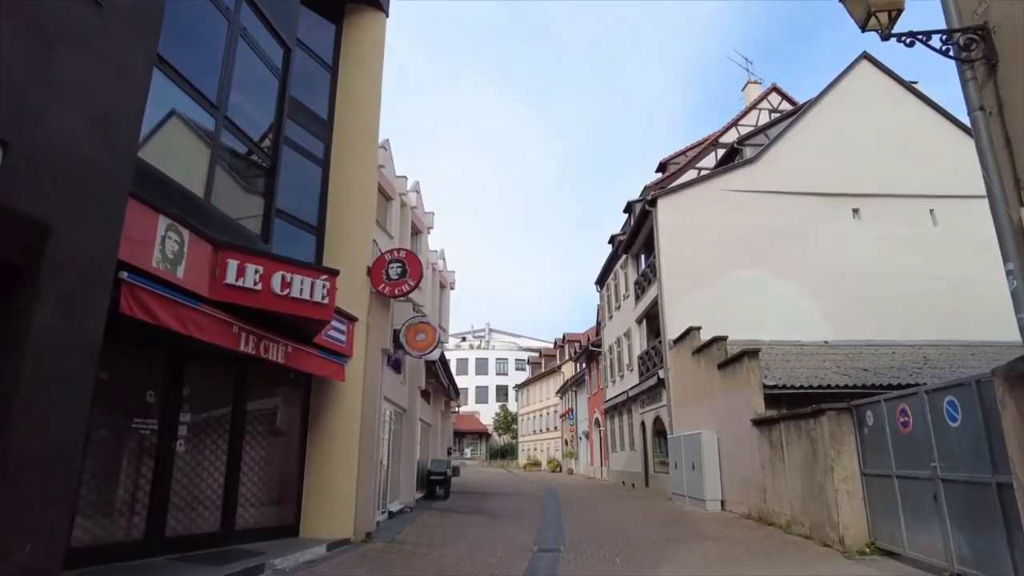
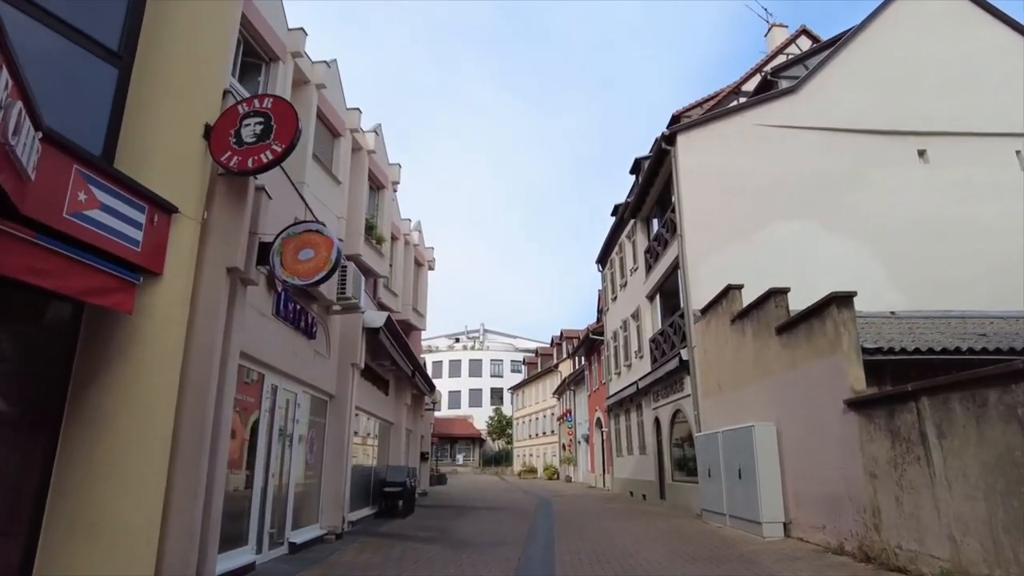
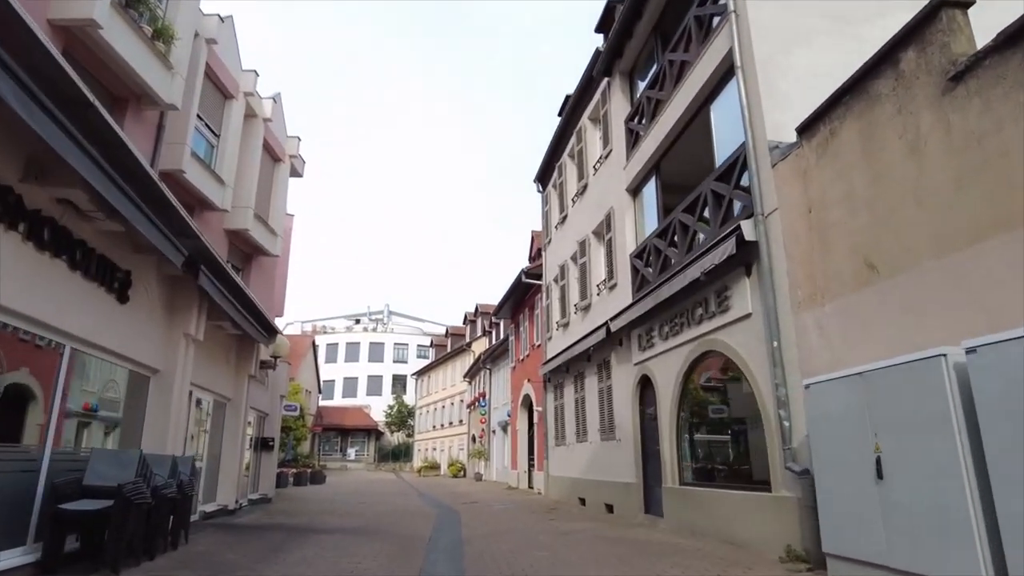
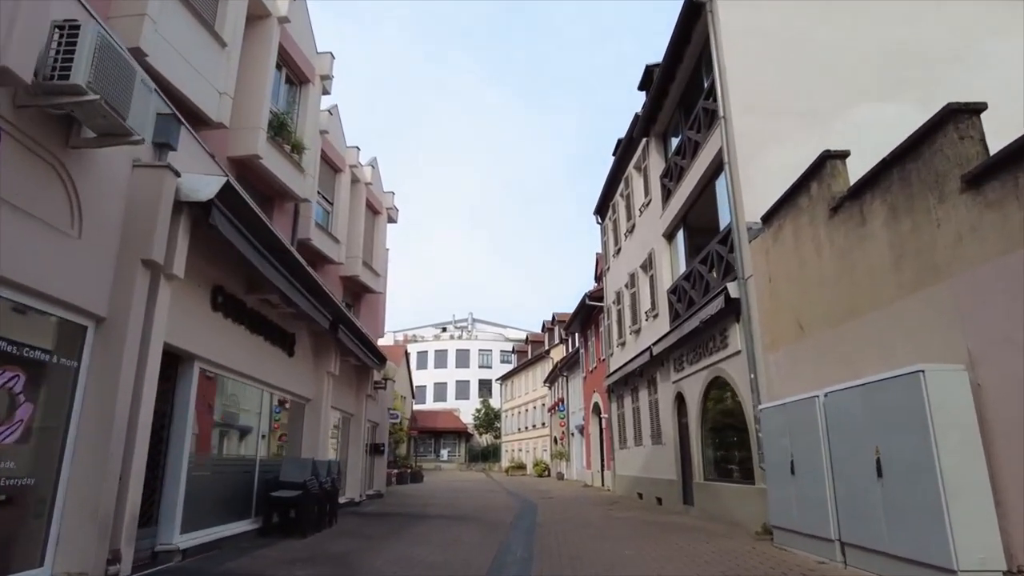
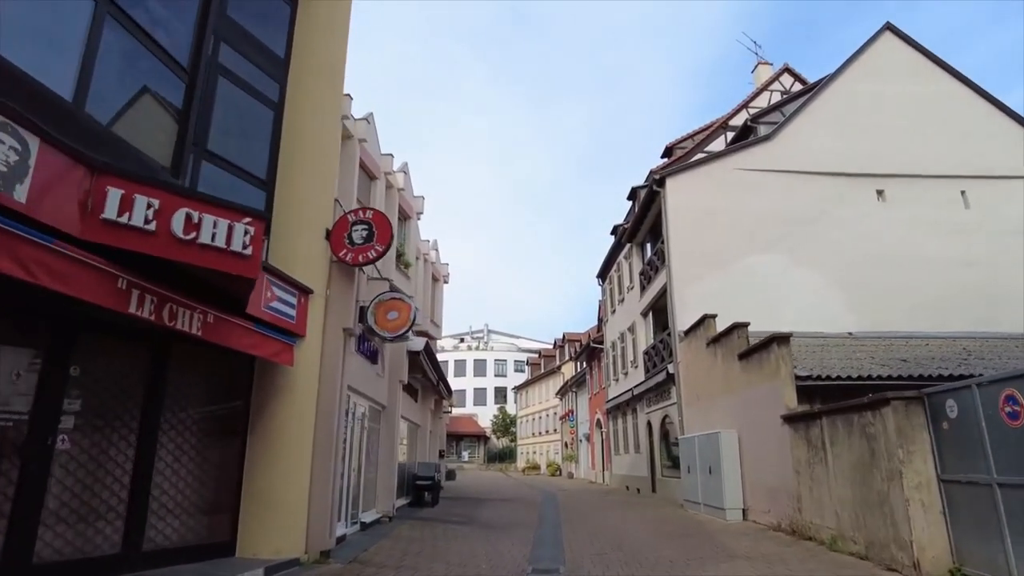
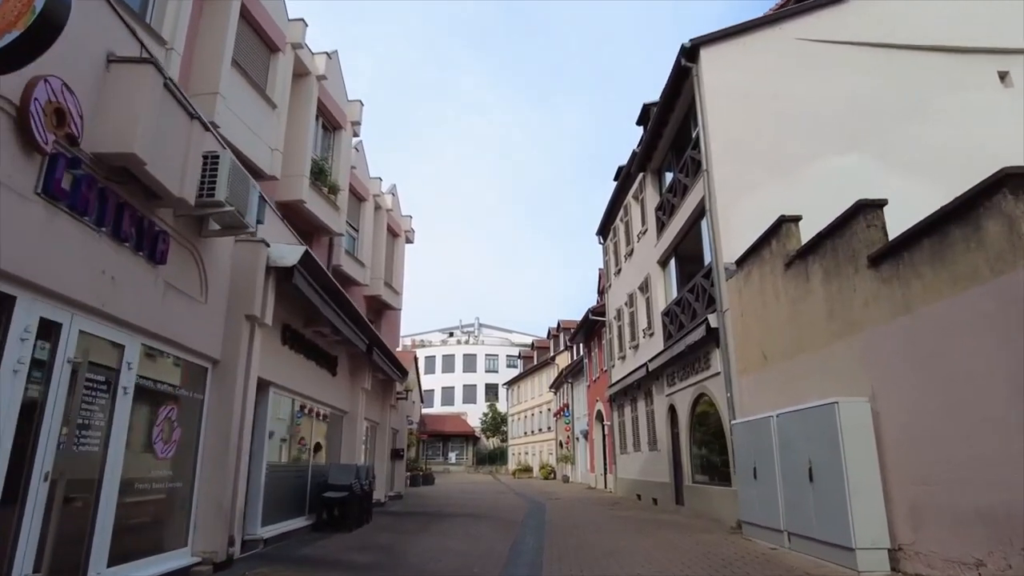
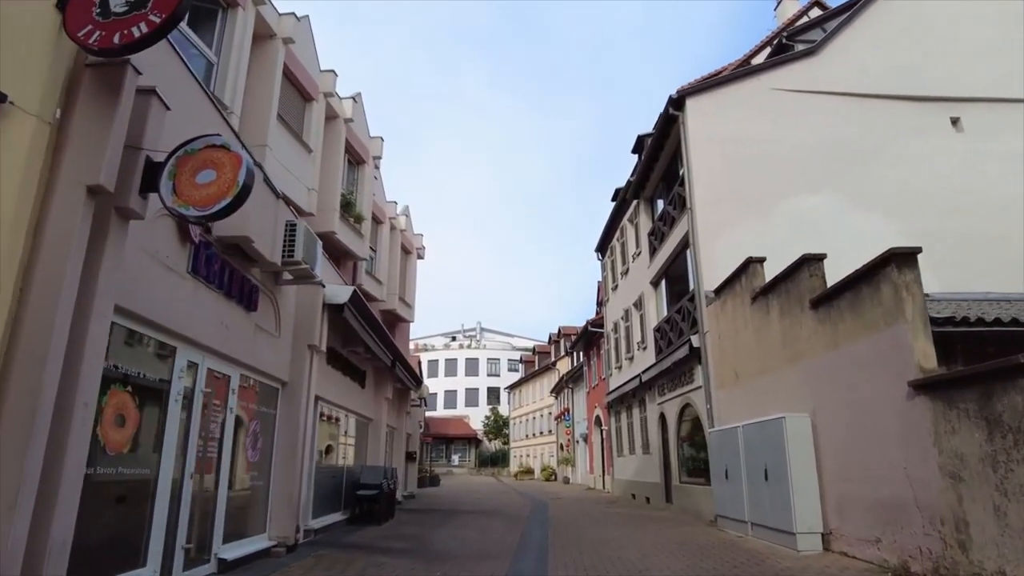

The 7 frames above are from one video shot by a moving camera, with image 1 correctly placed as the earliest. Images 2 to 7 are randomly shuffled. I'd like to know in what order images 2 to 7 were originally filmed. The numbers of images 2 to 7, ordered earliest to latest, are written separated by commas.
5, 2, 7, 6, 4, 3
